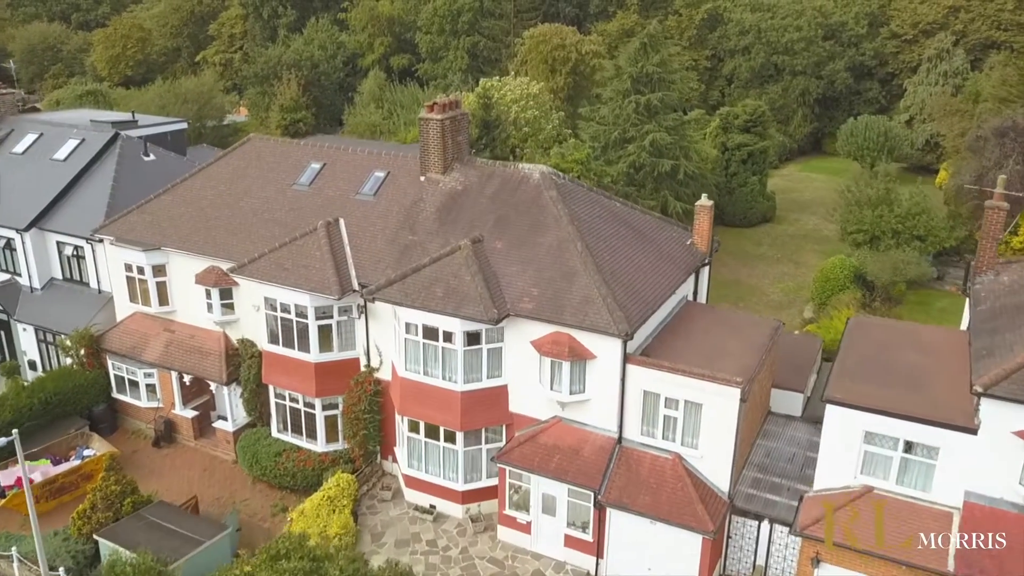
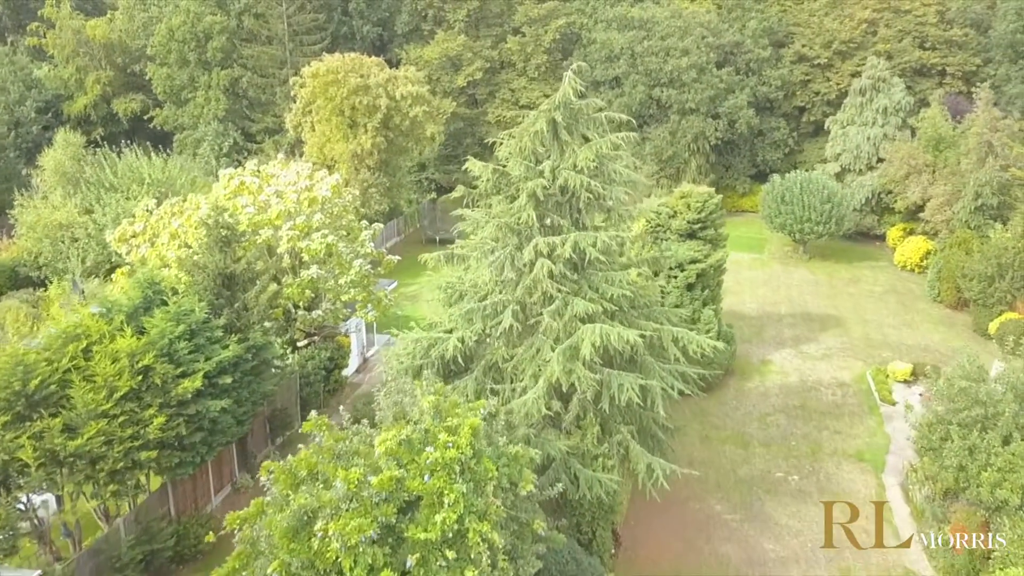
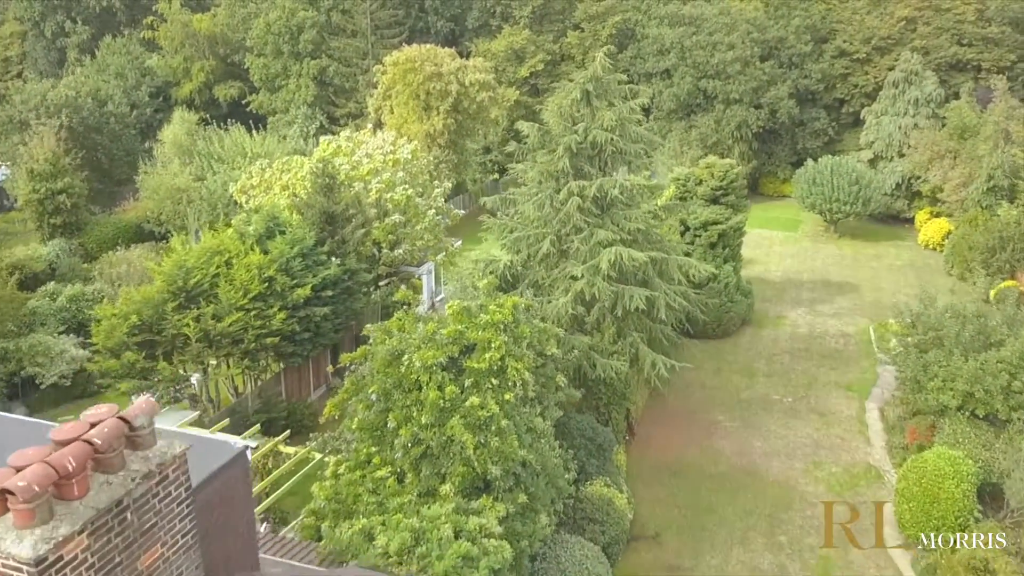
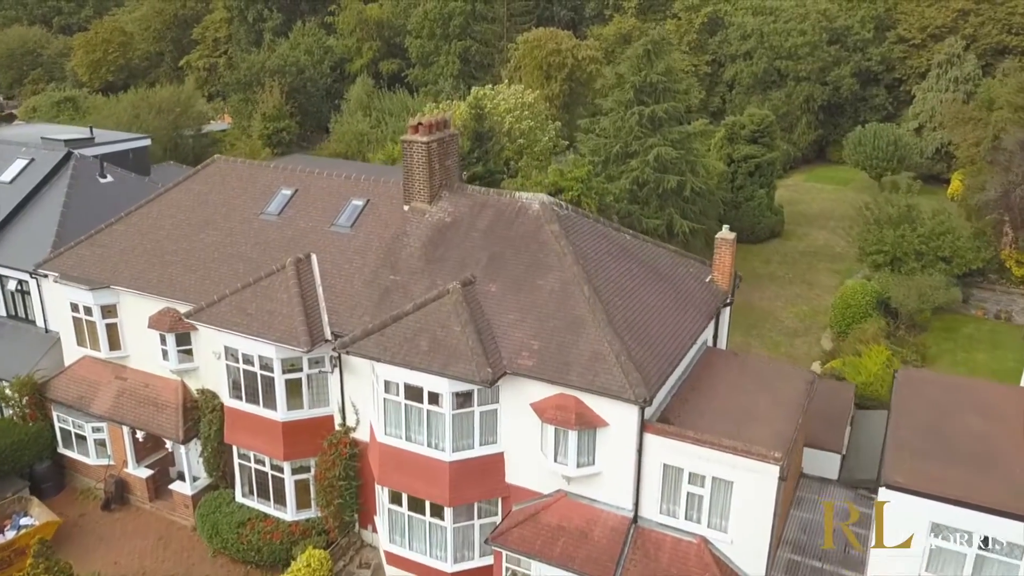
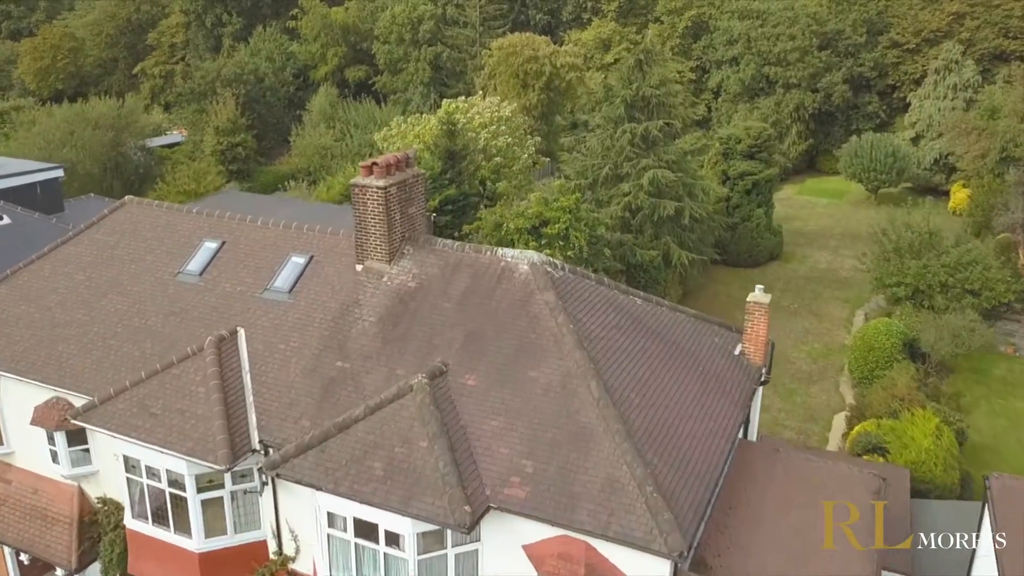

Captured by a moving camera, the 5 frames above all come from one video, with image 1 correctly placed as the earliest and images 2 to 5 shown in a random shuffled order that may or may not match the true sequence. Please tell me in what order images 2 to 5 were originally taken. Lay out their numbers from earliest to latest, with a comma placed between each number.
4, 5, 3, 2
